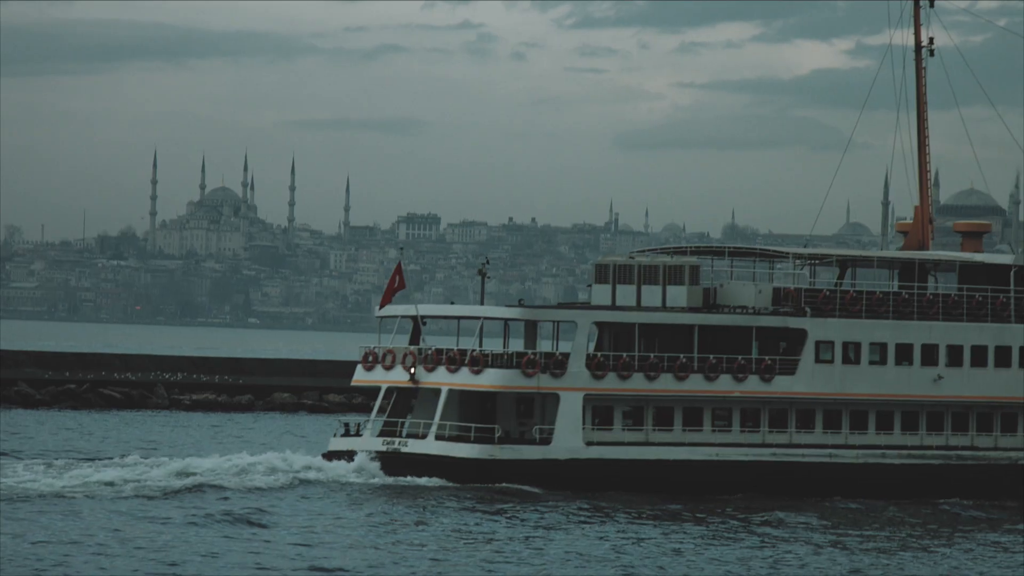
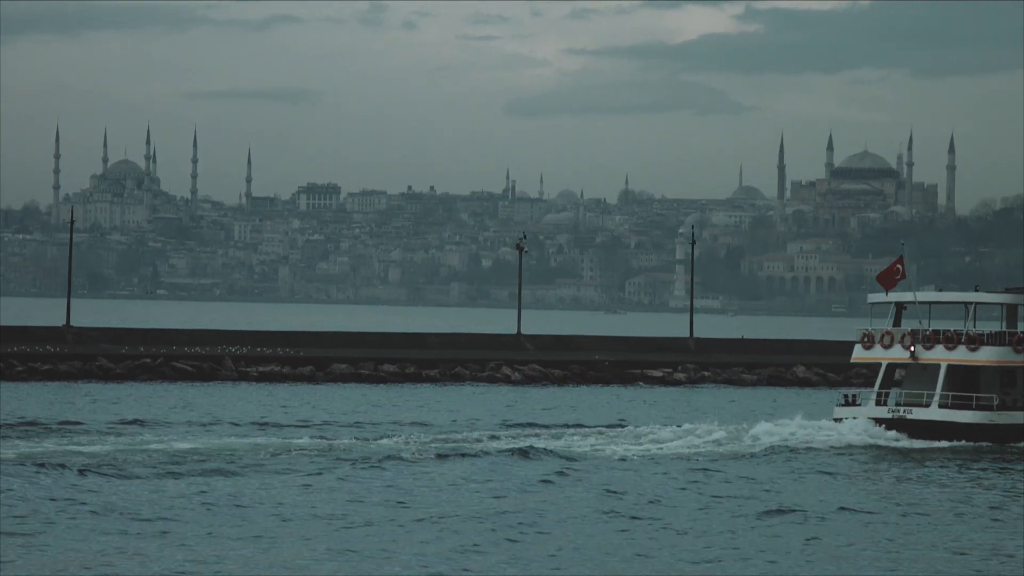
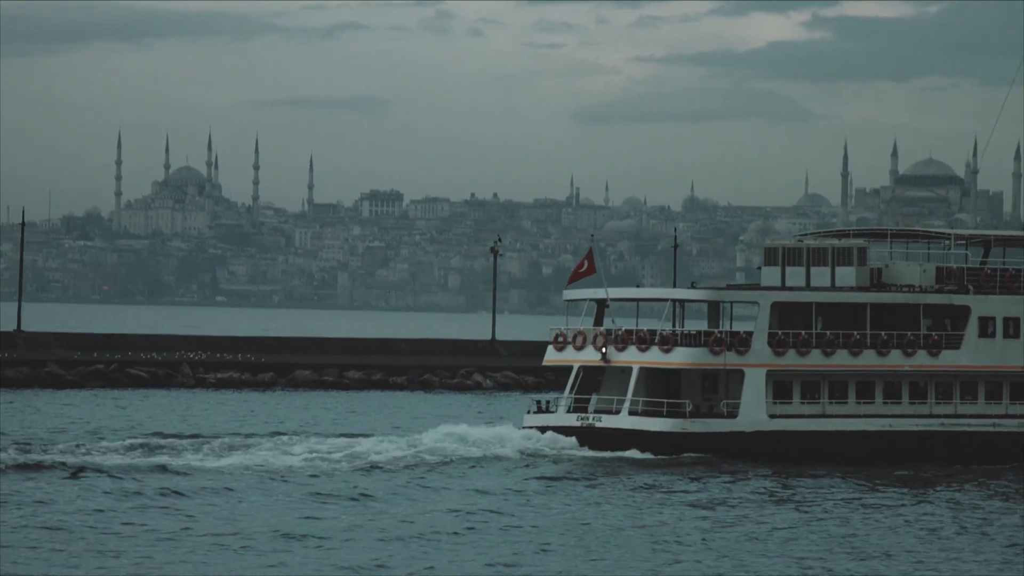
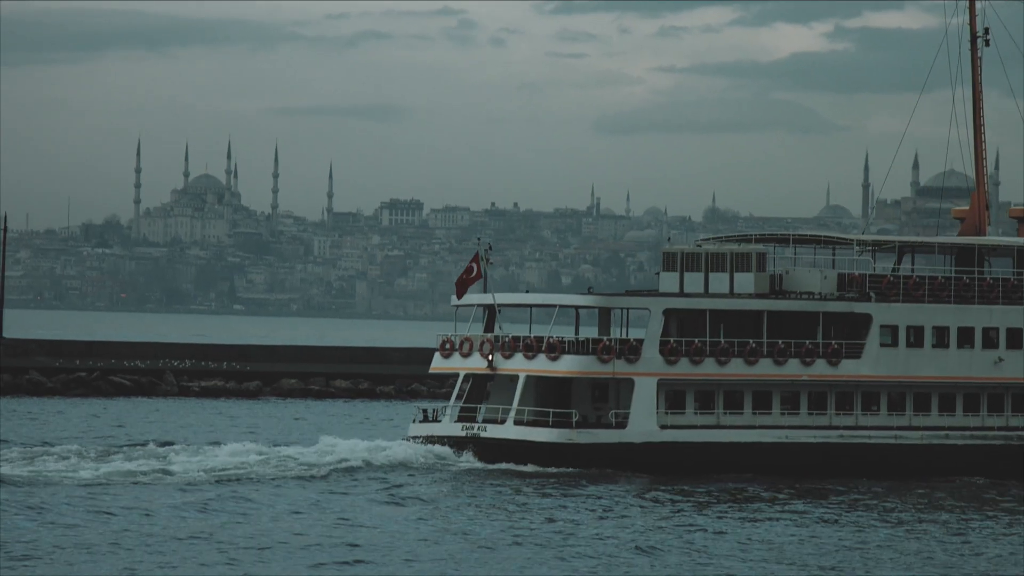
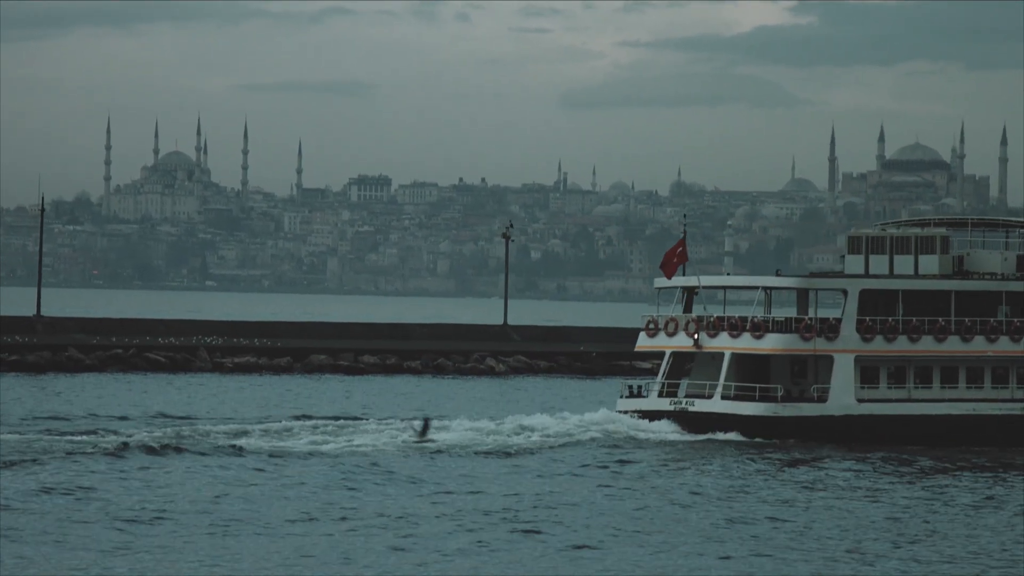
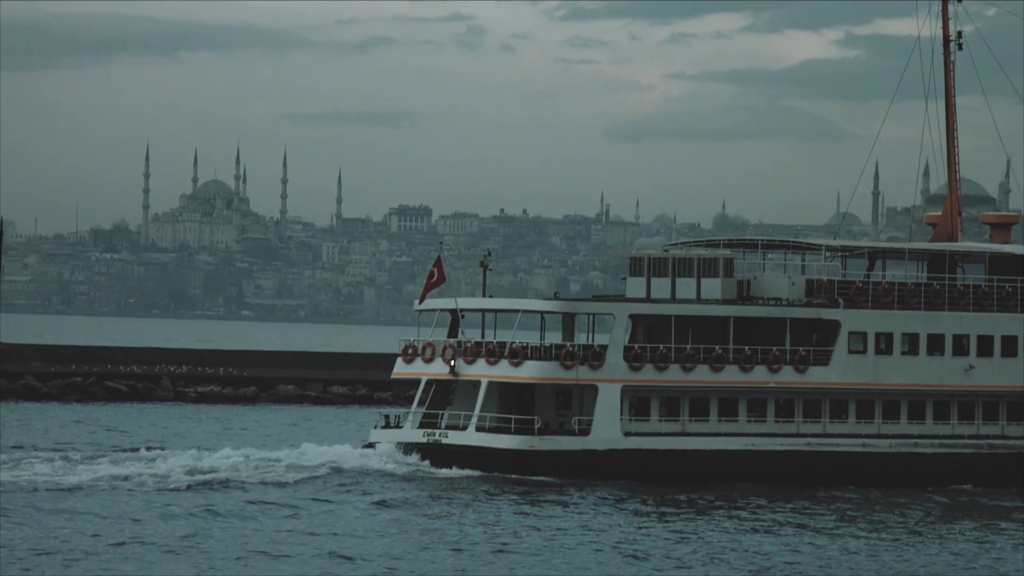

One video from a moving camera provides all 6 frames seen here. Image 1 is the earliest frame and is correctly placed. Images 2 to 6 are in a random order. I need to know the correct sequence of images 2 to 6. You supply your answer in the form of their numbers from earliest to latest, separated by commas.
6, 4, 3, 5, 2
